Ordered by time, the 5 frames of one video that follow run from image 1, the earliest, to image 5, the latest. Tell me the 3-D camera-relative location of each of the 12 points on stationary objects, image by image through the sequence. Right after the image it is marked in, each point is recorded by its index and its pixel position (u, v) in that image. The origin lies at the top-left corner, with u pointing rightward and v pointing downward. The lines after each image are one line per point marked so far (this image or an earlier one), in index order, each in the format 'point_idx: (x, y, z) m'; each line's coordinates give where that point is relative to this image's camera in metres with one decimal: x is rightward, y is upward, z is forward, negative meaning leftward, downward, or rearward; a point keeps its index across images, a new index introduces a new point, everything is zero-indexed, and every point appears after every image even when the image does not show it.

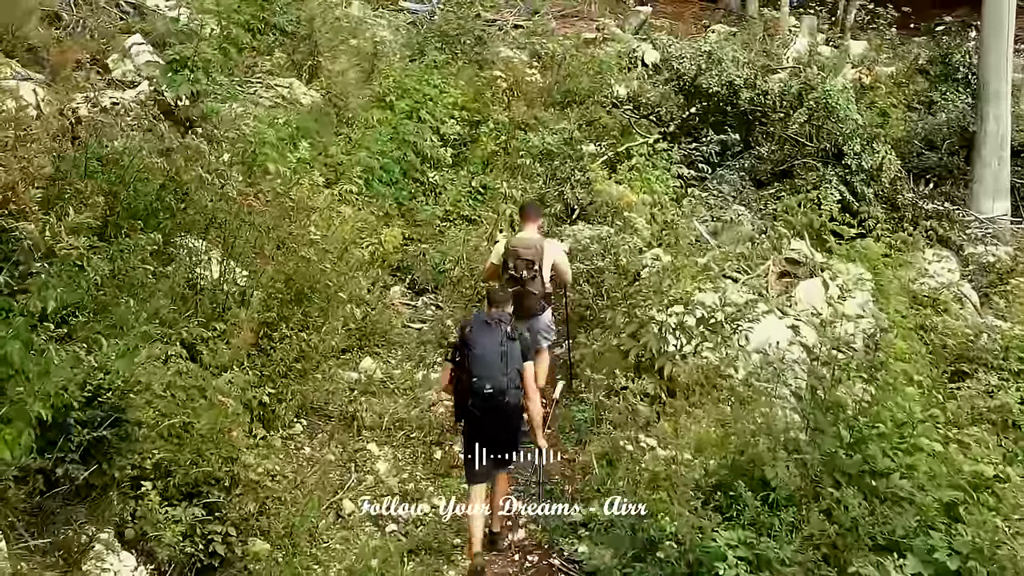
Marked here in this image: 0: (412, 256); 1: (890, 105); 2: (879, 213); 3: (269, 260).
0: (-0.8, +0.3, +7.5) m
1: (+4.5, +2.2, +10.2) m
2: (+3.4, +0.7, +7.9) m
3: (-1.6, +0.2, +5.8) m
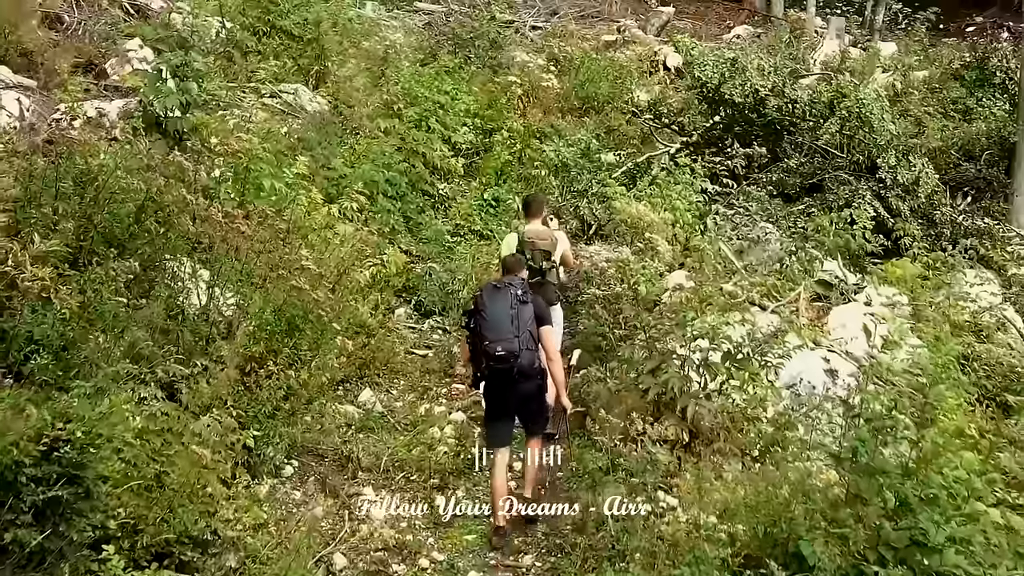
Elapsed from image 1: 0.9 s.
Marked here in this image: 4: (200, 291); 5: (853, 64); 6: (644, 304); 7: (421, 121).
0: (-0.7, +0.1, +7.0) m
1: (+4.7, +2.0, +9.7) m
2: (+3.5, +0.5, +7.4) m
3: (-1.6, 0.0, +5.4) m
4: (-1.9, 0.0, +5.2) m
5: (+4.4, +2.9, +11.2) m
6: (+0.9, -0.1, +5.9) m
7: (-0.9, +1.7, +8.7) m
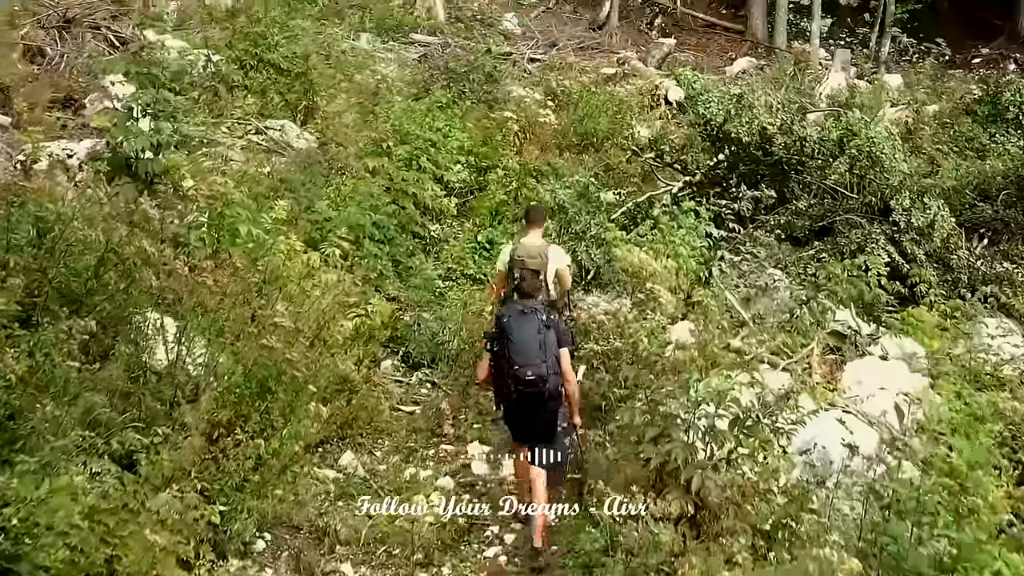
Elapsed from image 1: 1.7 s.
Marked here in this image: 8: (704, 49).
0: (-0.8, -0.3, +6.6) m
1: (+4.6, +1.5, +9.3) m
2: (+3.4, +0.1, +7.0) m
3: (-1.6, -0.3, +5.0) m
4: (-1.9, -0.3, +4.8) m
5: (+4.4, +2.4, +10.9) m
6: (+0.8, -0.5, +5.5) m
7: (-1.0, +1.2, +8.4) m
8: (+3.9, +4.9, +17.6) m
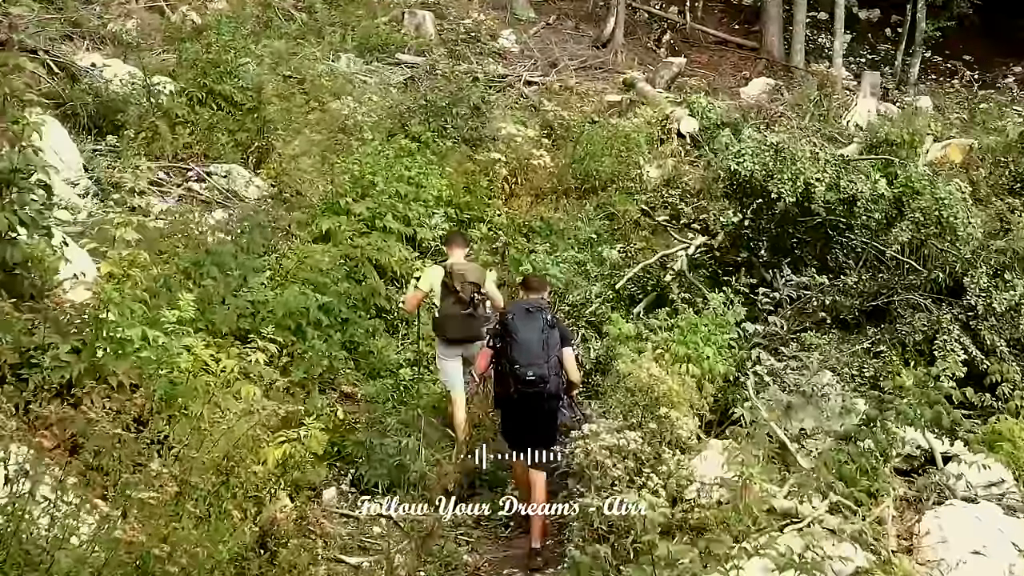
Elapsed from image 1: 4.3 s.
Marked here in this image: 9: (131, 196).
0: (-0.9, -0.9, +5.2) m
1: (+4.5, +0.8, +7.9) m
2: (+3.3, -0.6, +5.6) m
3: (-1.8, -1.0, +3.6) m
4: (-2.1, -1.0, +3.4) m
5: (+4.3, +1.7, +9.5) m
6: (+0.7, -1.1, +4.1) m
7: (-1.1, +0.6, +7.0) m
8: (+3.8, +4.1, +16.2) m
9: (-3.2, +0.8, +7.2) m
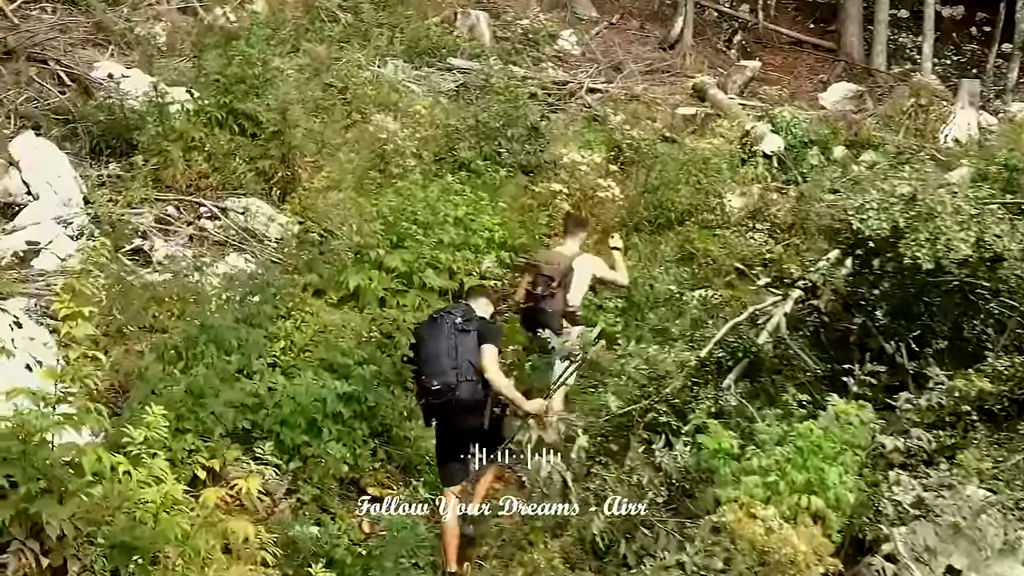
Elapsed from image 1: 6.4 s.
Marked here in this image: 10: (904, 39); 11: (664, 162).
0: (-0.6, -1.4, +4.1) m
1: (+5.0, +0.3, +6.4) m
2: (+3.6, -1.1, +4.2) m
3: (-1.5, -1.4, +2.5) m
4: (-1.9, -1.4, +2.3) m
5: (+4.9, +1.2, +8.0) m
6: (+1.0, -1.6, +2.8) m
7: (-0.7, +0.1, +5.8) m
8: (+4.9, +3.7, +14.7) m
9: (-2.7, +0.4, +6.1) m
10: (+7.9, +4.9, +17.1) m
11: (+1.4, +1.1, +7.9) m
